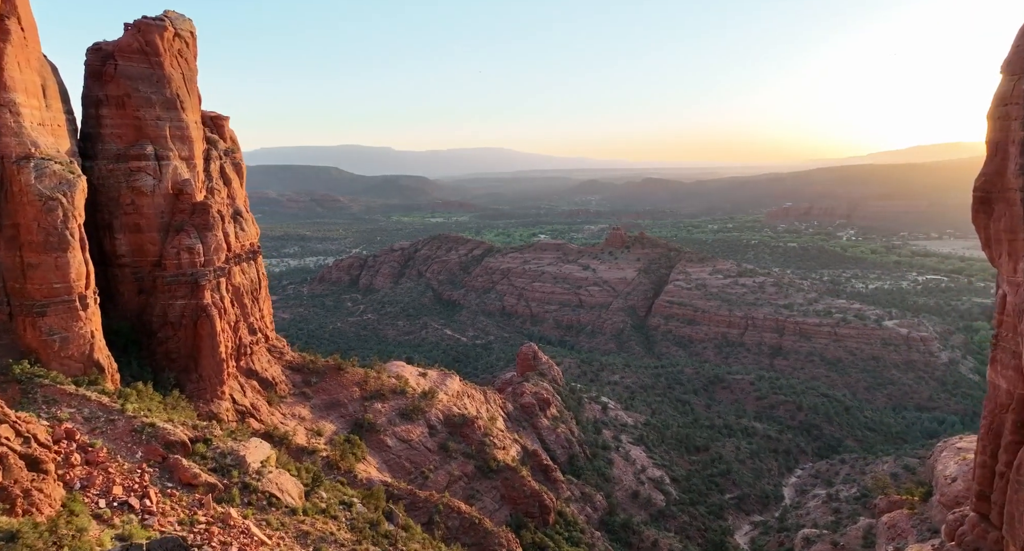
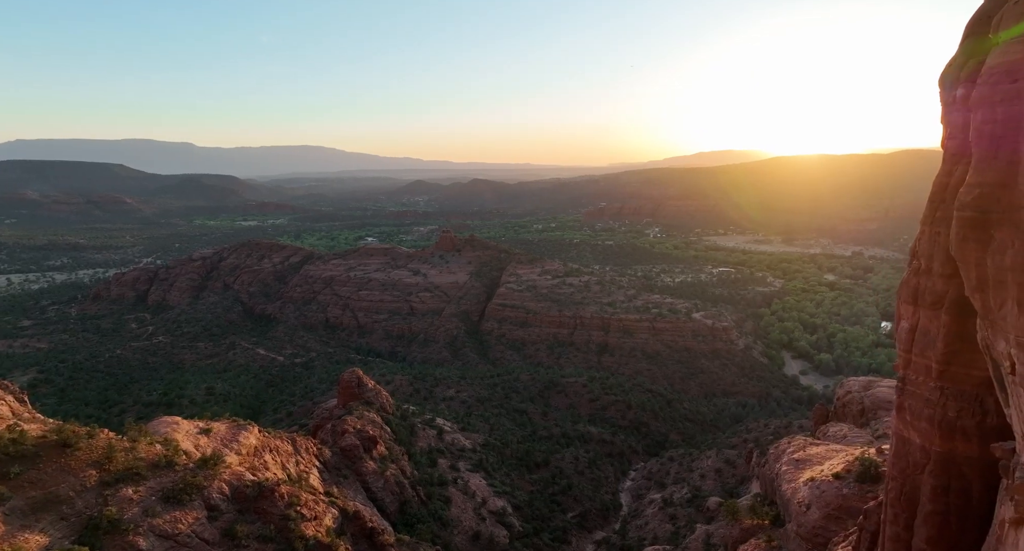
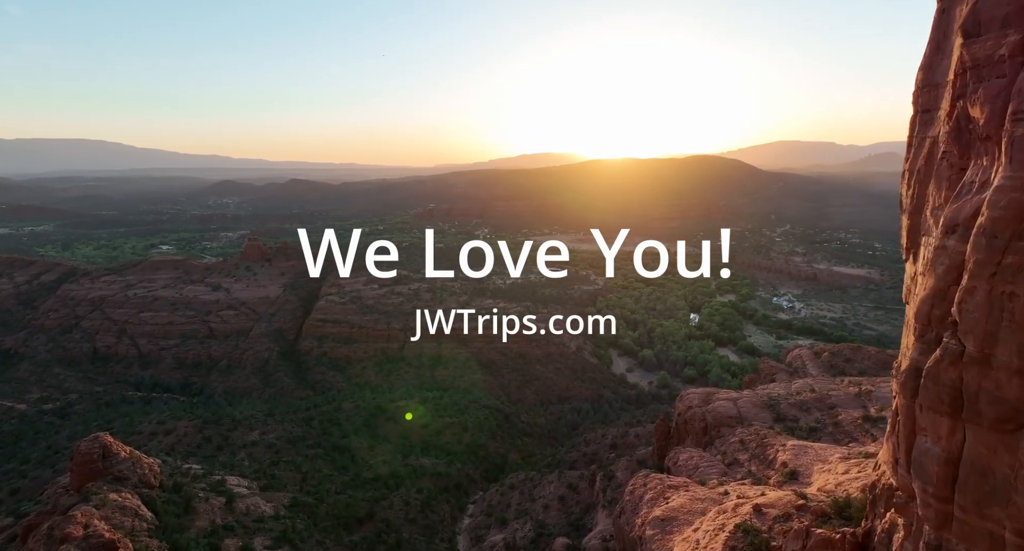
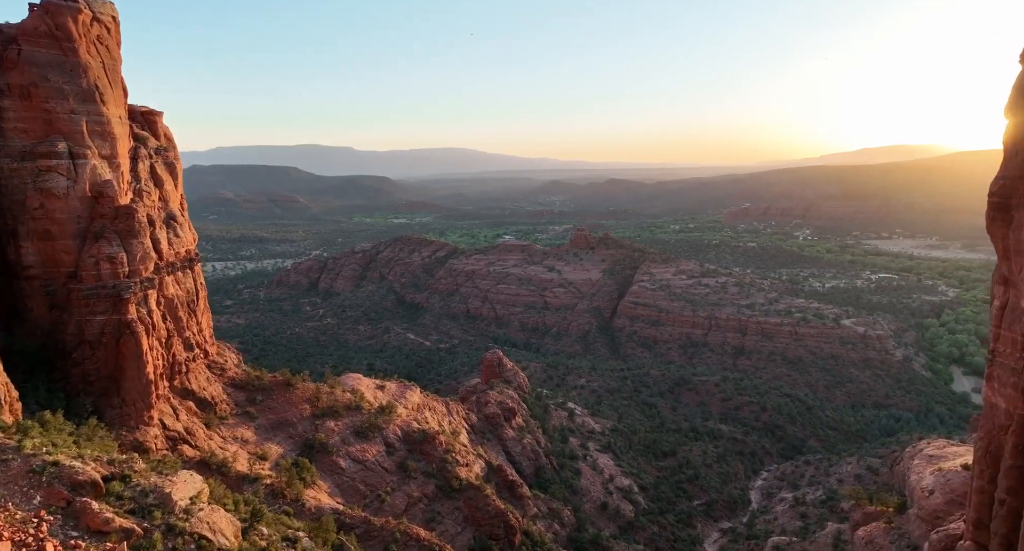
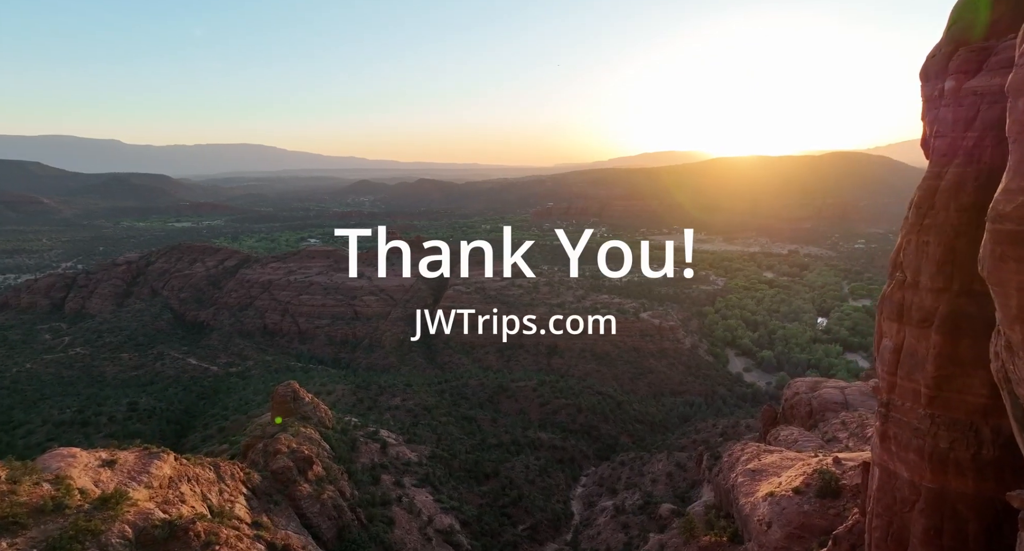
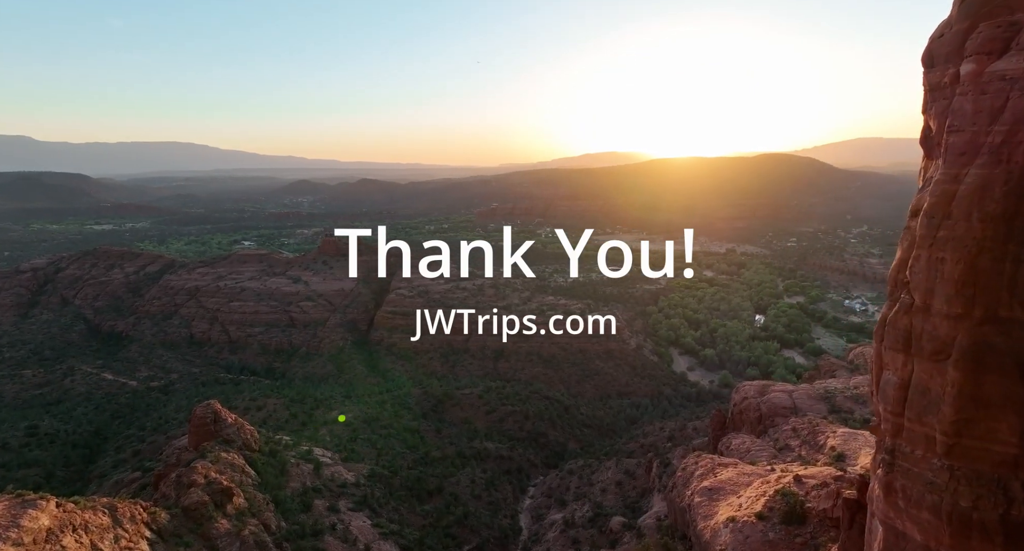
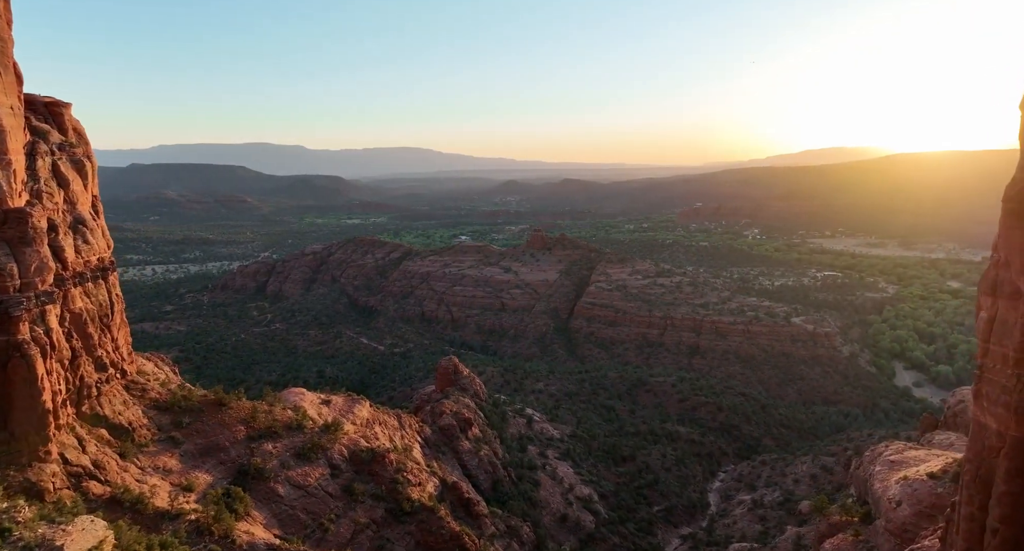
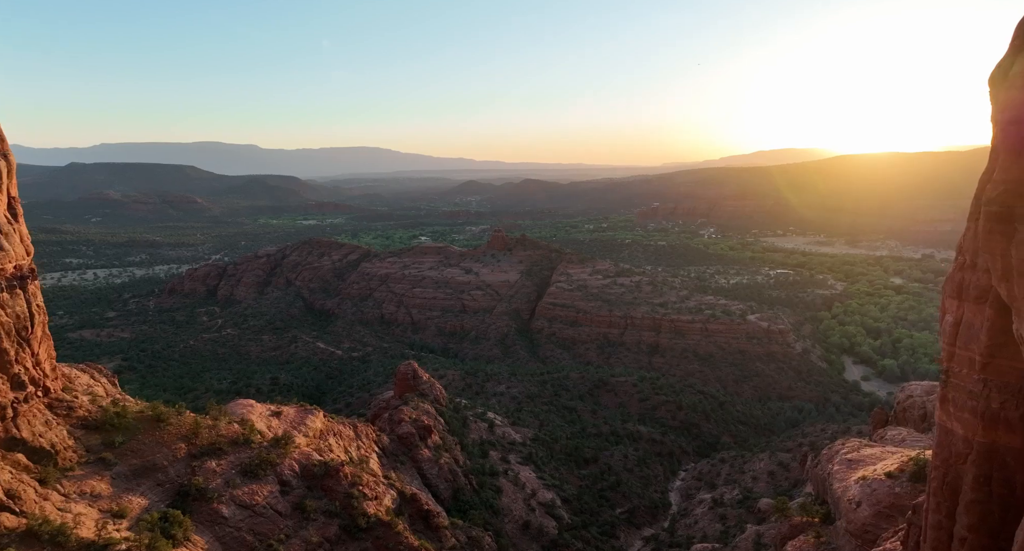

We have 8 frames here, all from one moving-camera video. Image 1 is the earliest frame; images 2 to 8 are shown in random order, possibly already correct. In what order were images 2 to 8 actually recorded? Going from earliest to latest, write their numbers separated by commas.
4, 7, 8, 2, 5, 6, 3
